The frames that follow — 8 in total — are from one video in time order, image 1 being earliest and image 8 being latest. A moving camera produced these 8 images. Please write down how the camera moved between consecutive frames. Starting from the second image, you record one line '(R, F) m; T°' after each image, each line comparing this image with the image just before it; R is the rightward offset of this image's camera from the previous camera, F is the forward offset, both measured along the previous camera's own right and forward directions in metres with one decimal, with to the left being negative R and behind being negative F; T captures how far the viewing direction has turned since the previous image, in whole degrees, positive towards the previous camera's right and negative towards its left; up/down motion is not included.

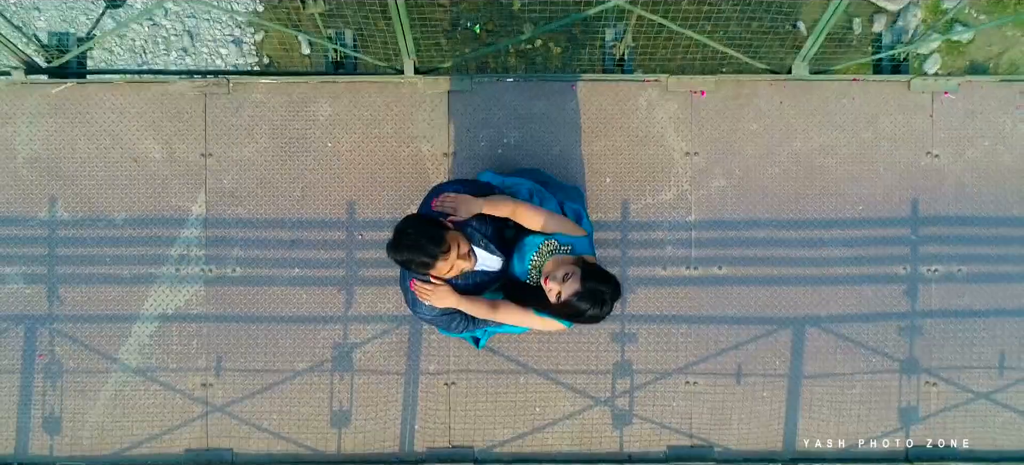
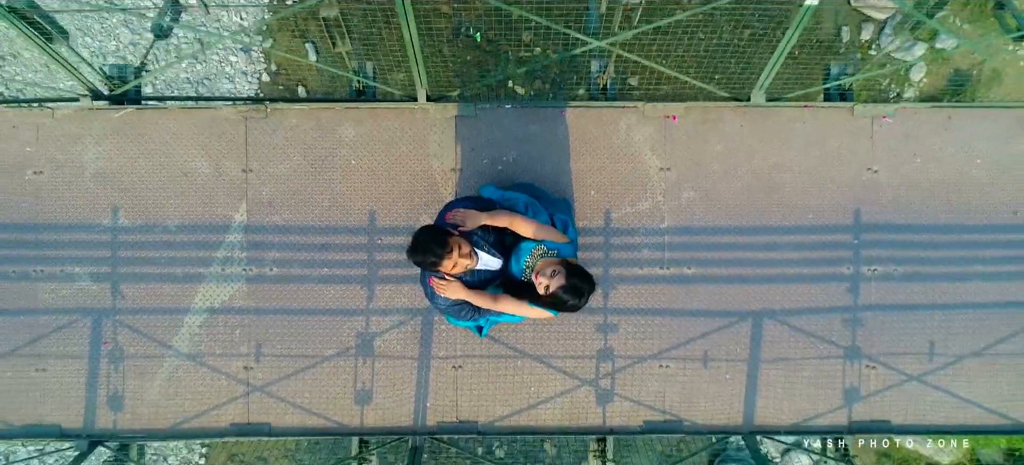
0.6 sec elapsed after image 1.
(0.0, -0.5) m; 0°
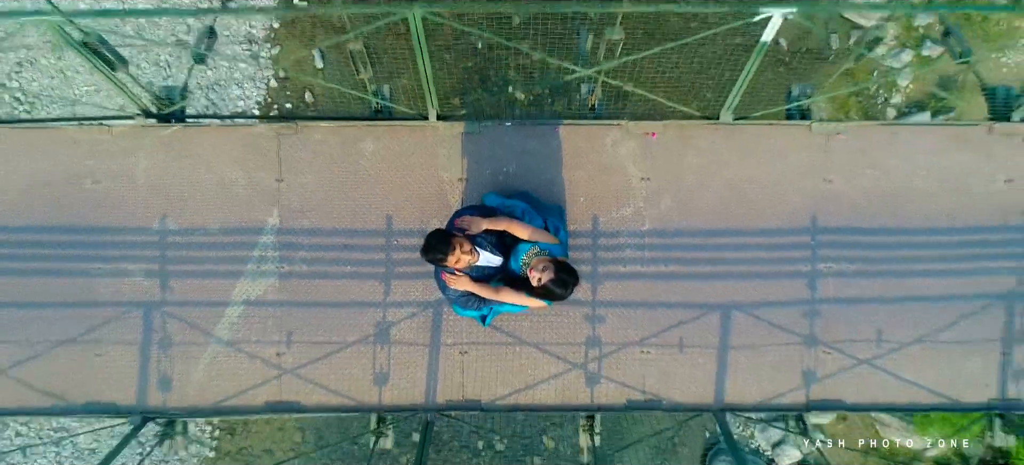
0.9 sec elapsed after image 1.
(0.0, -0.6) m; 0°
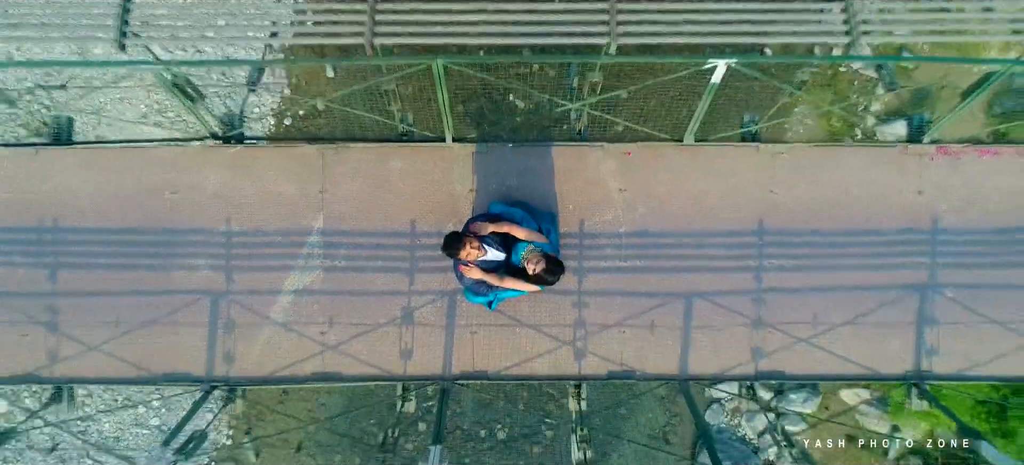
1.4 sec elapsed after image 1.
(0.0, -1.0) m; 0°
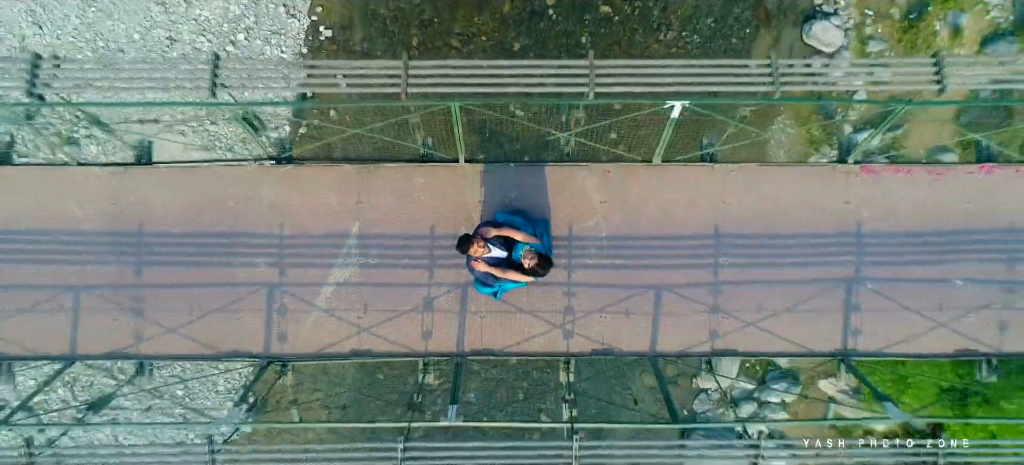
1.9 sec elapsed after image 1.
(0.0, -1.2) m; 0°
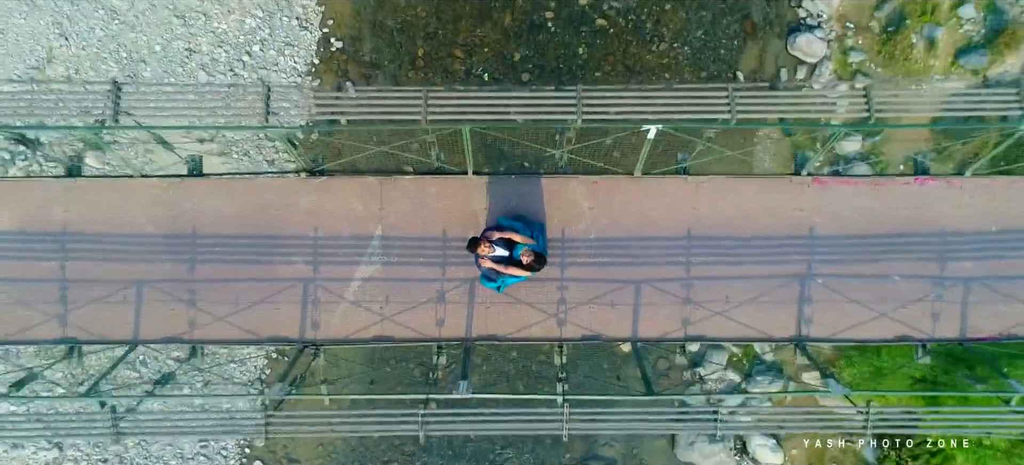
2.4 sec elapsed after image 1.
(0.0, -1.1) m; 0°
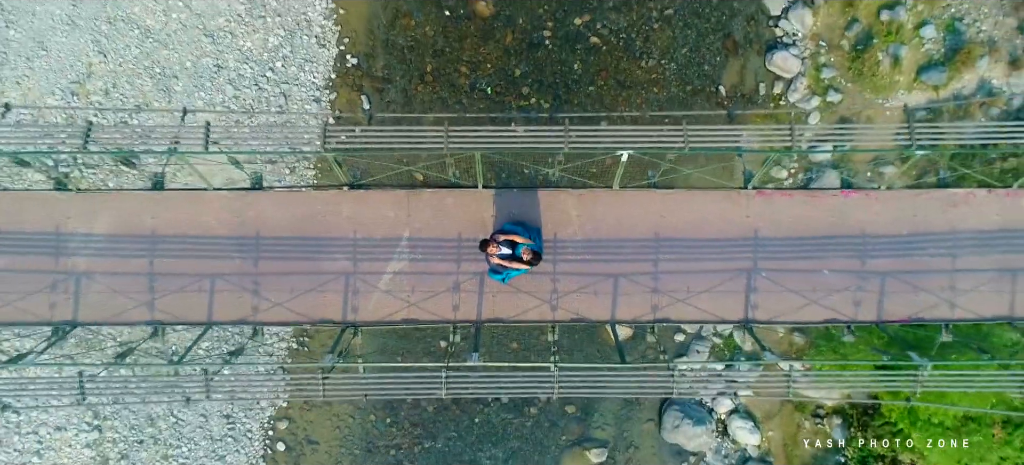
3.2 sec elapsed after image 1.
(0.0, -1.8) m; 0°
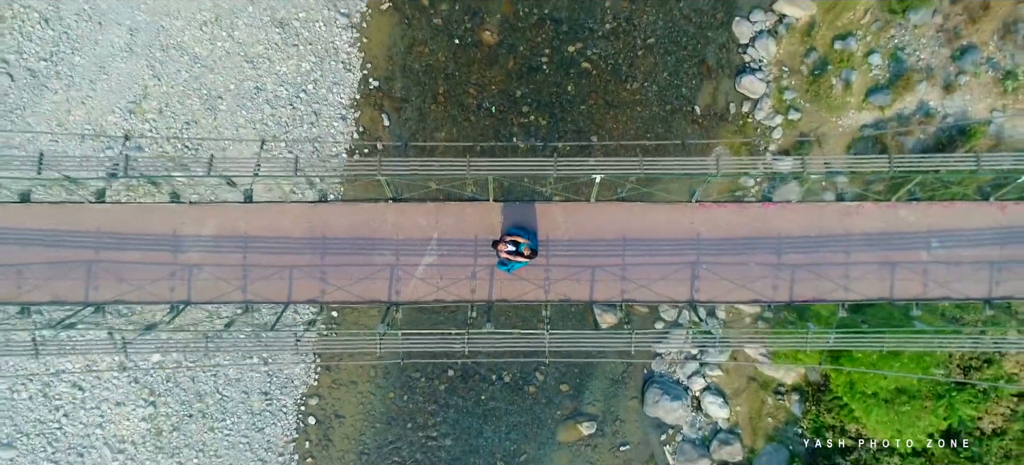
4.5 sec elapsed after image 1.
(-0.1, -3.2) m; 0°
